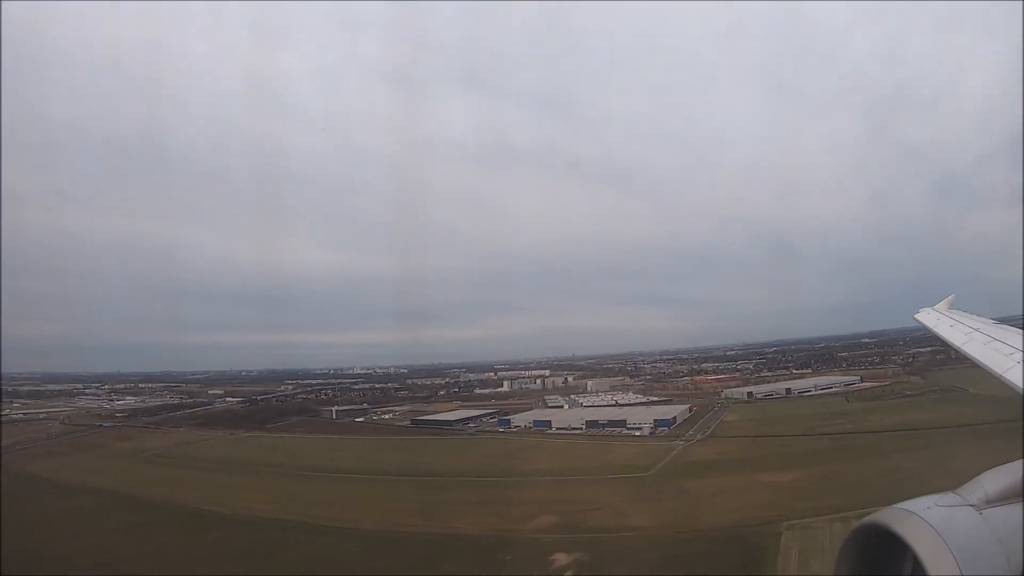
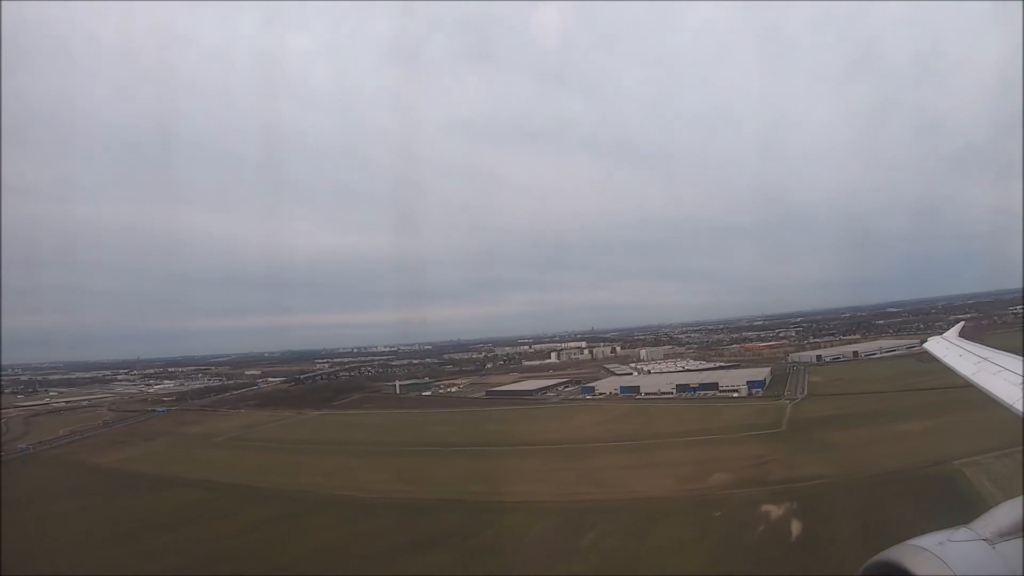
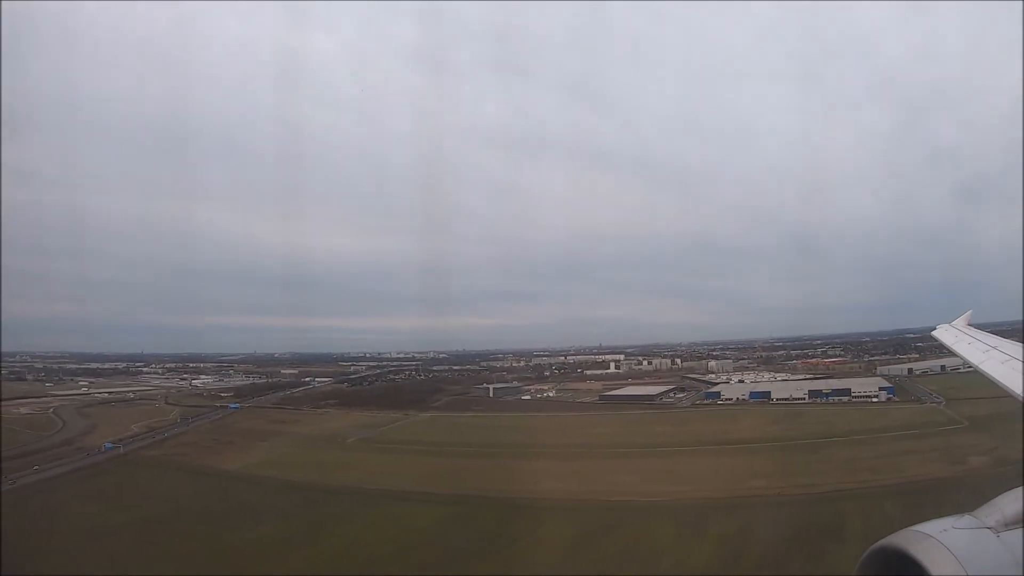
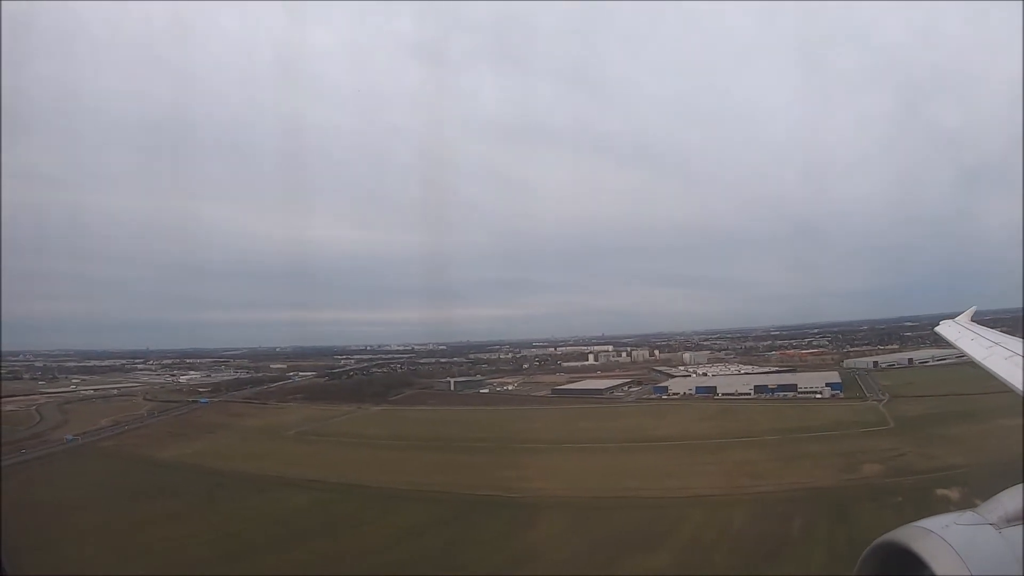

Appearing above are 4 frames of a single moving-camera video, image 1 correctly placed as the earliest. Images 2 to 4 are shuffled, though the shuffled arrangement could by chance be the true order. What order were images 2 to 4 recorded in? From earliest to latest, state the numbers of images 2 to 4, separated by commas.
2, 4, 3
